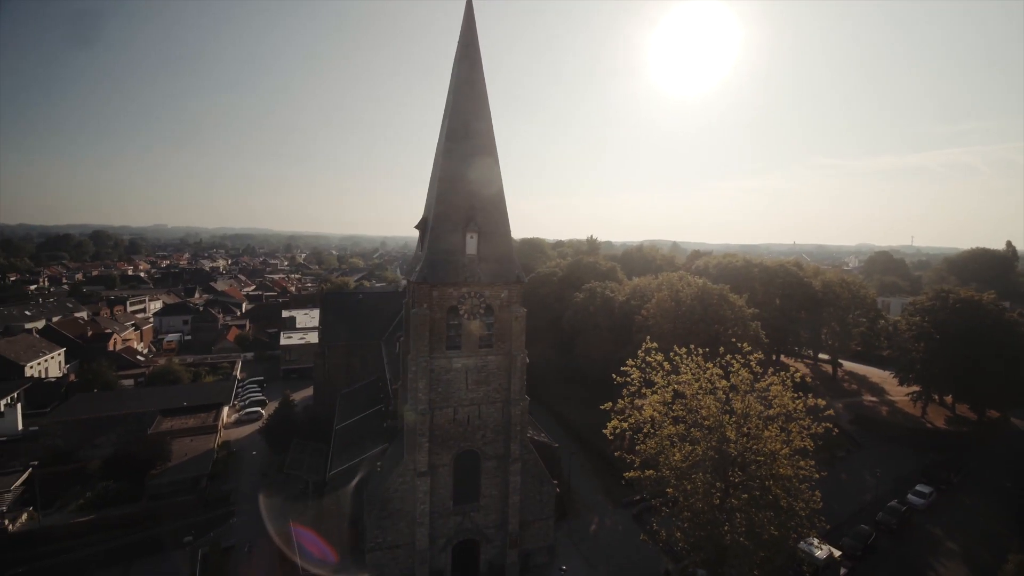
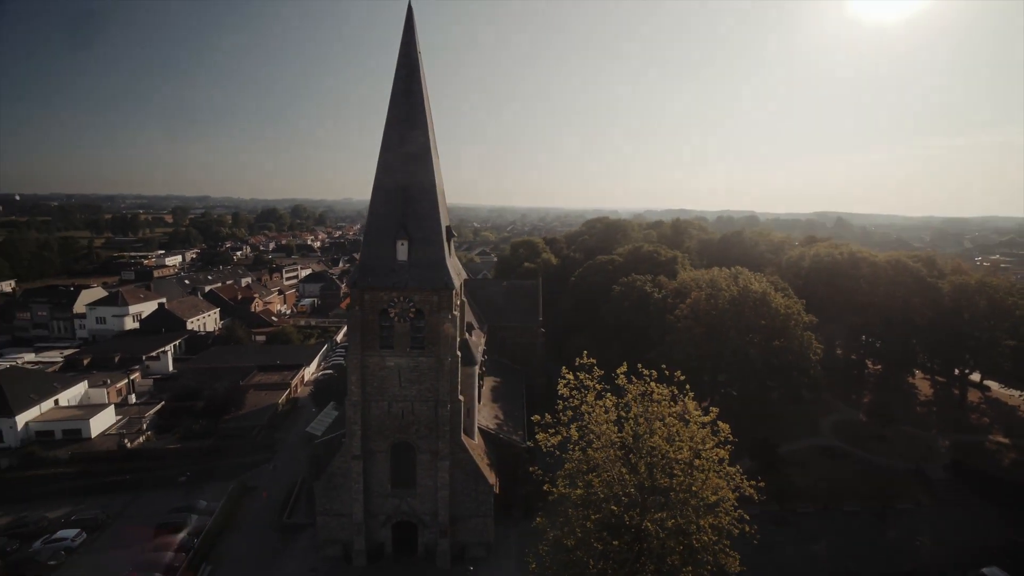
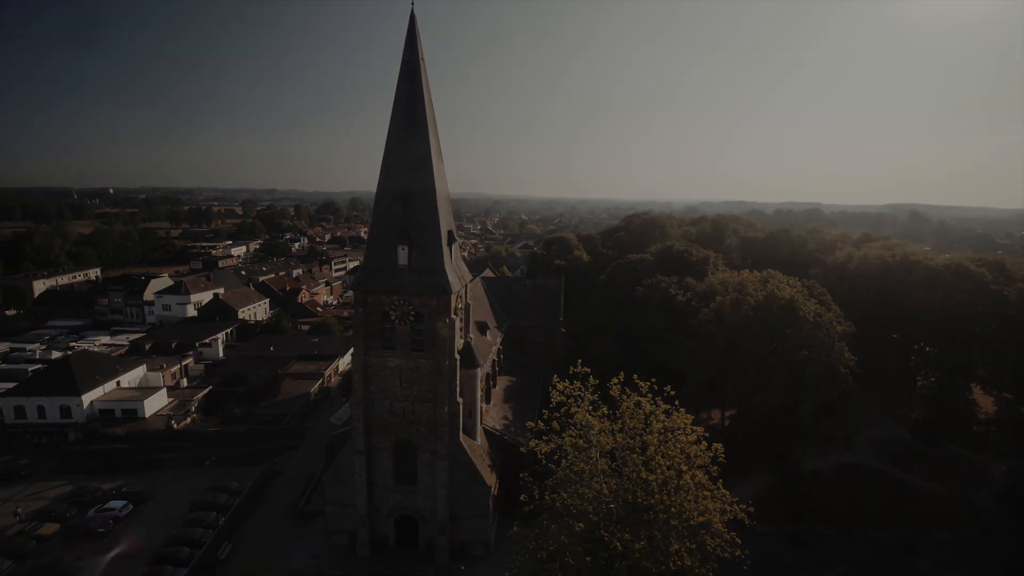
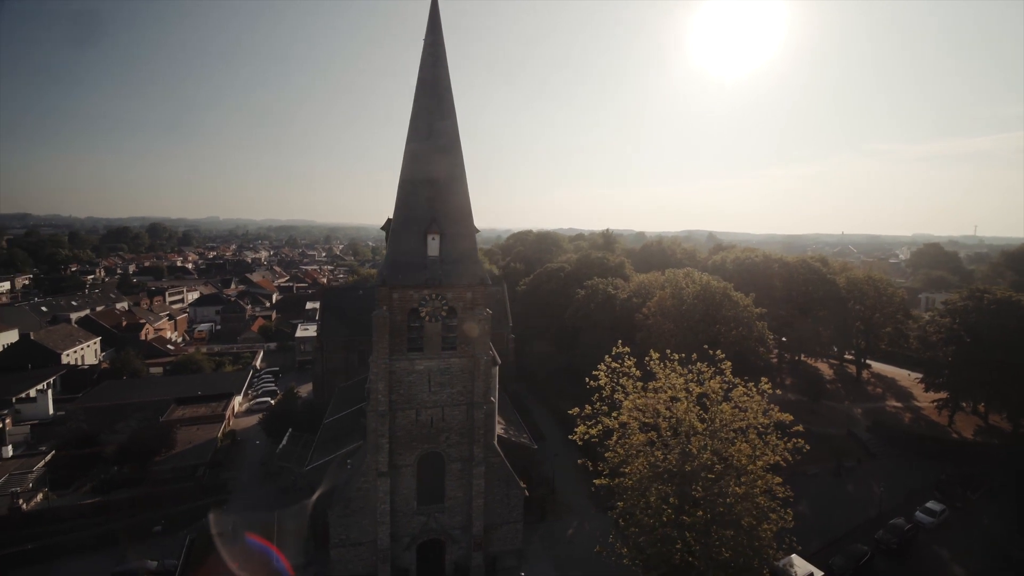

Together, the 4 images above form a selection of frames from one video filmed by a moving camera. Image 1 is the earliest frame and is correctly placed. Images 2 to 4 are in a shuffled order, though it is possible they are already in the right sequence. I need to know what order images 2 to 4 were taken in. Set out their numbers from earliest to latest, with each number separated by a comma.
4, 2, 3
